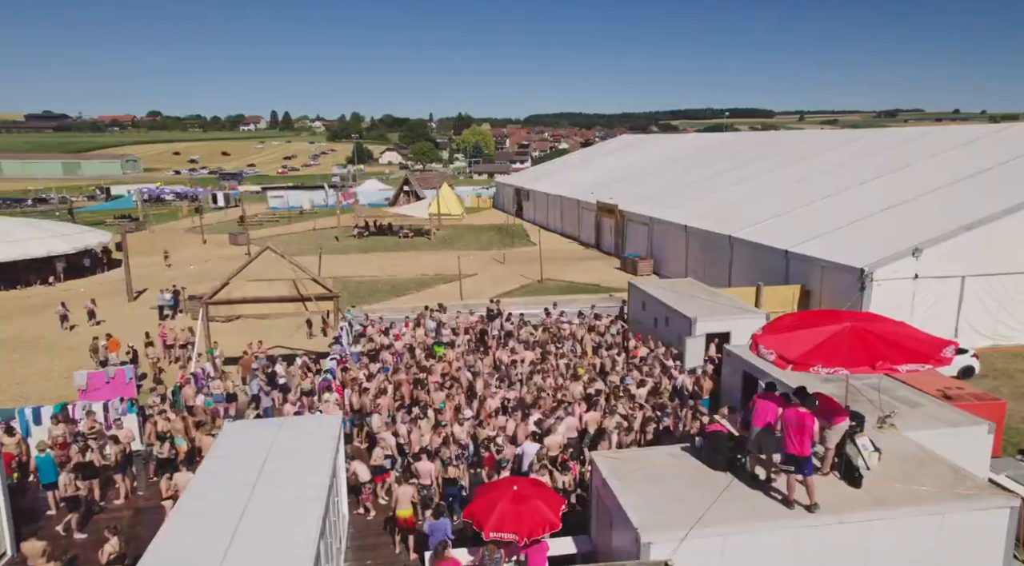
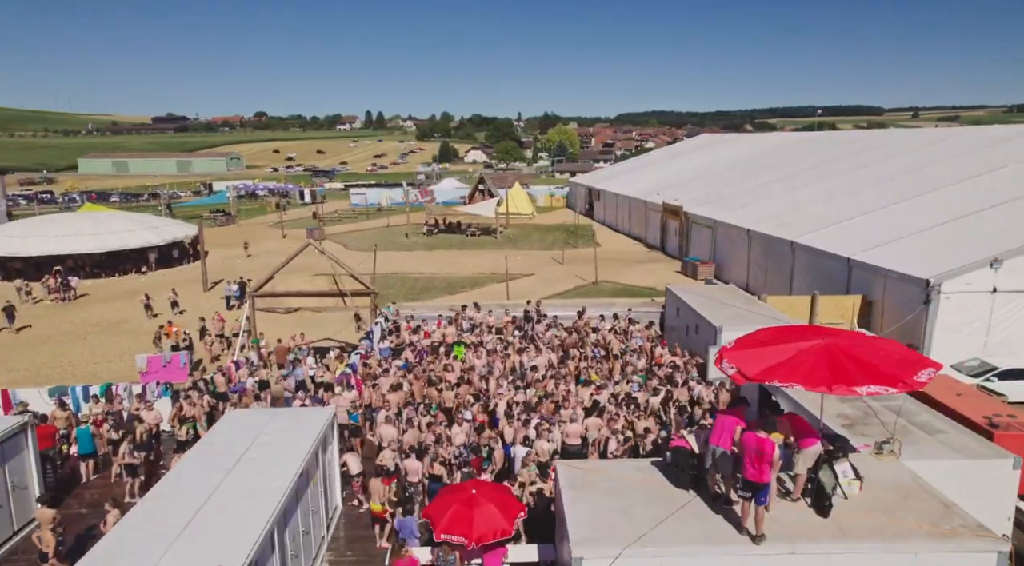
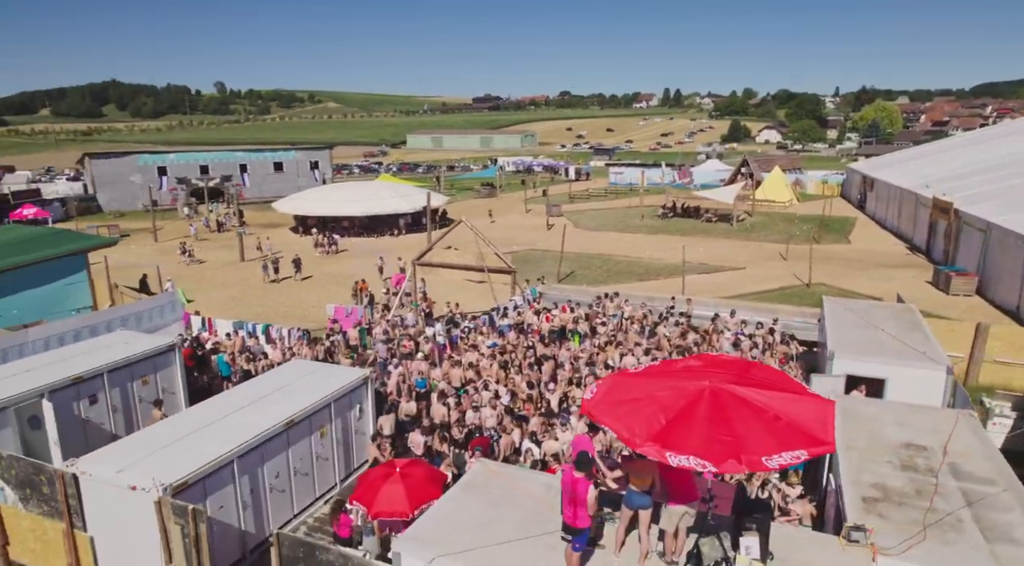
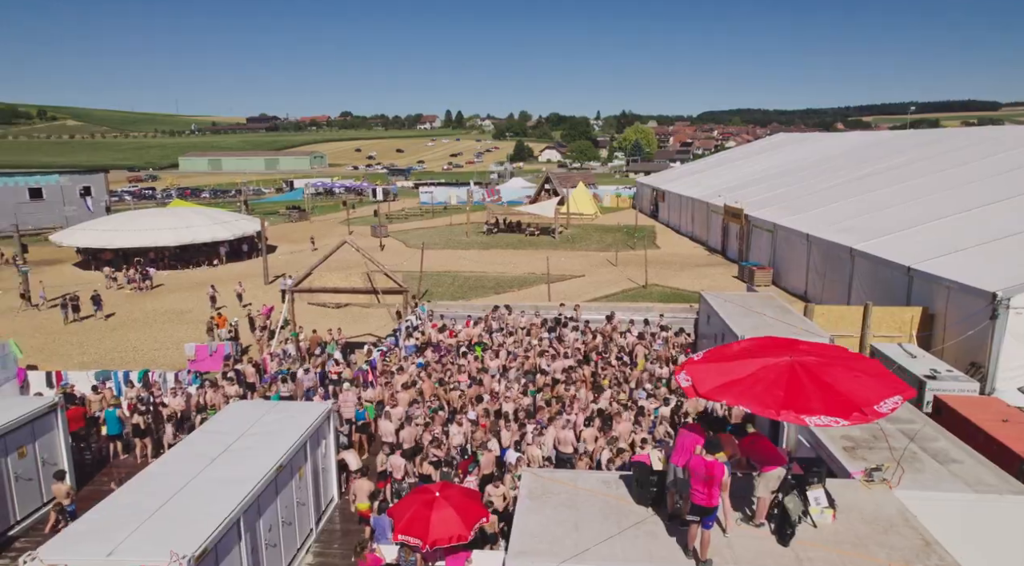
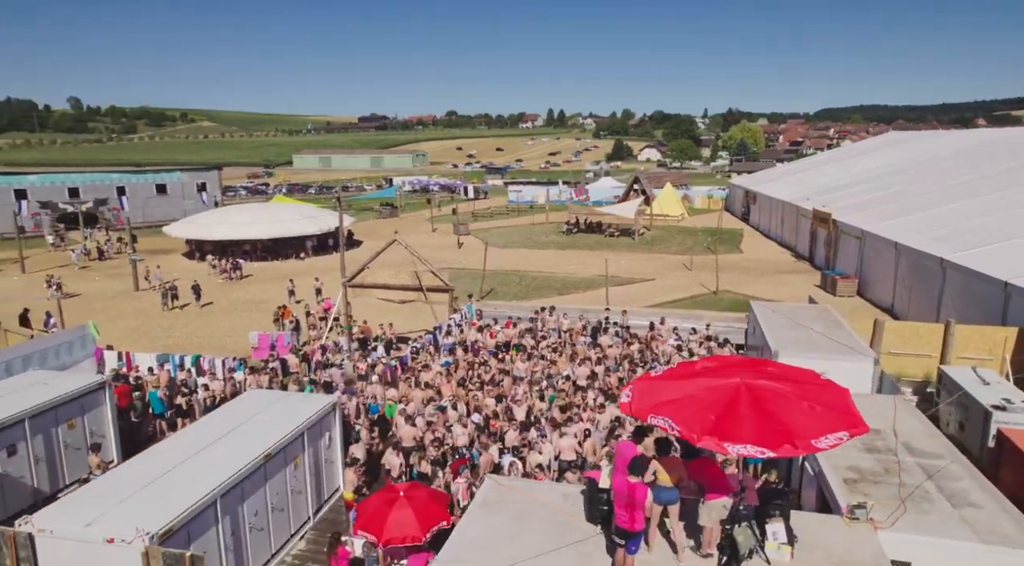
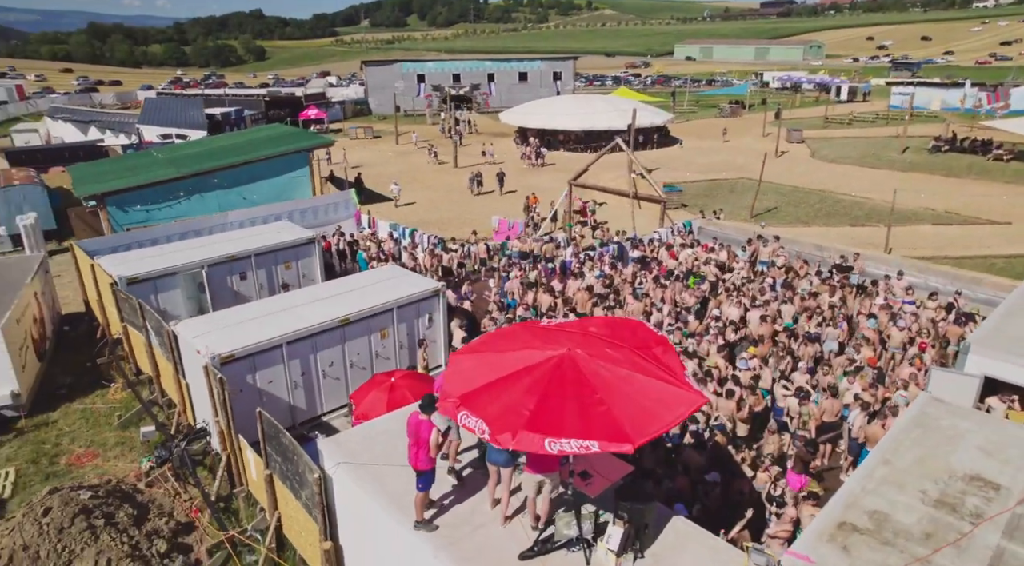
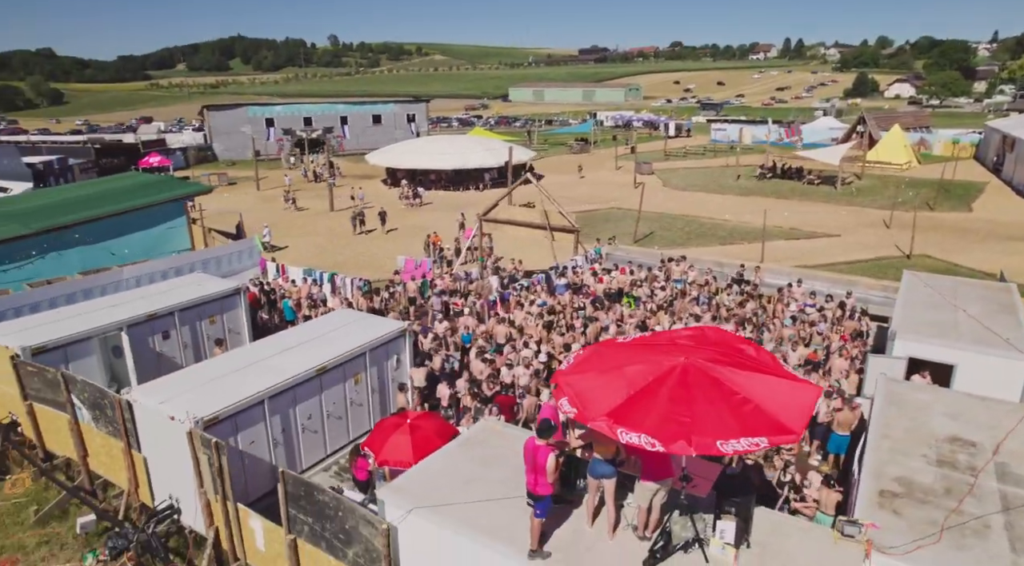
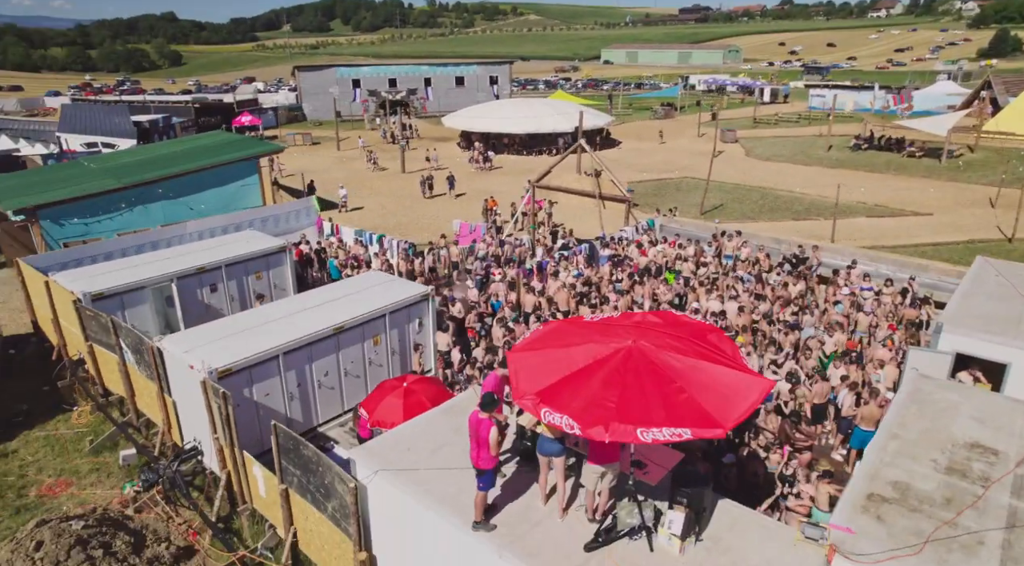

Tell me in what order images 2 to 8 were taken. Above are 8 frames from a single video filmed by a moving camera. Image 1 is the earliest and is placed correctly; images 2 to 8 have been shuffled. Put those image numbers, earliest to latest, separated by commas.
2, 4, 5, 3, 7, 8, 6
